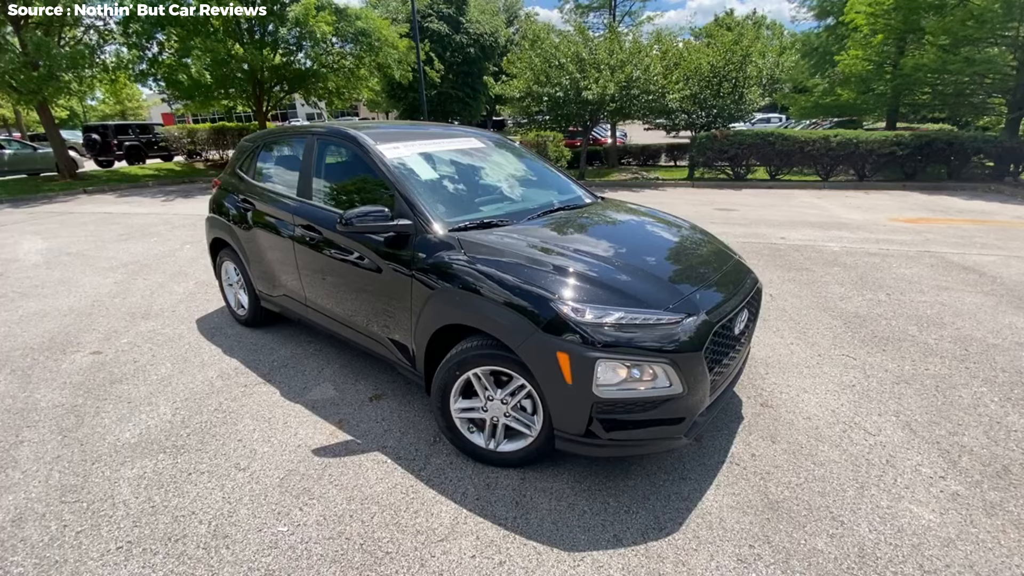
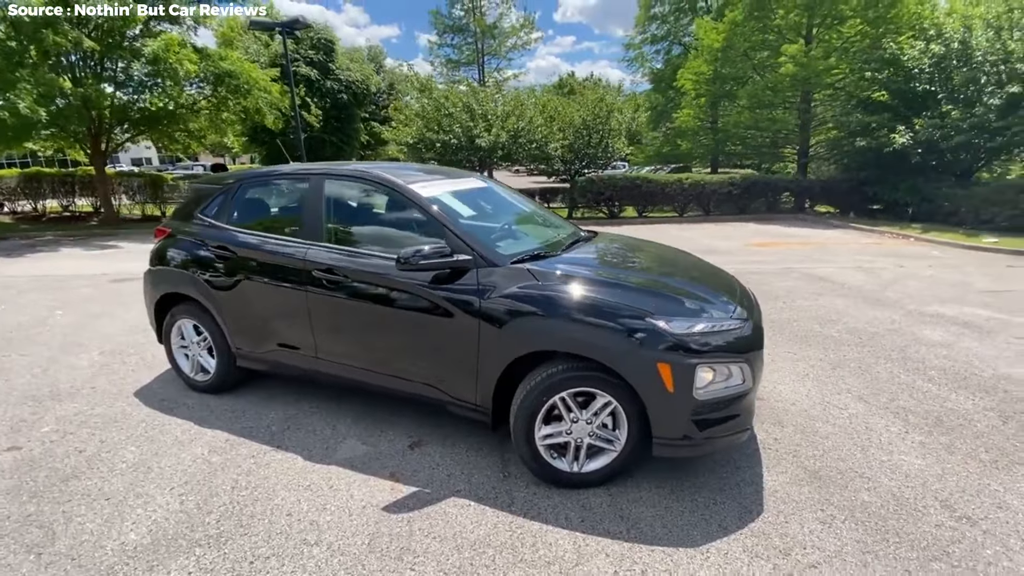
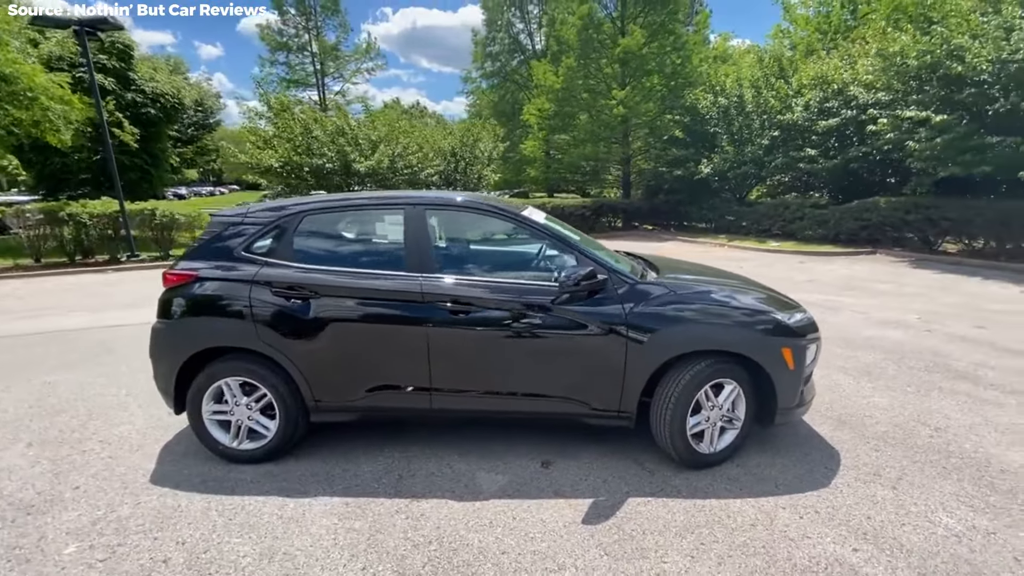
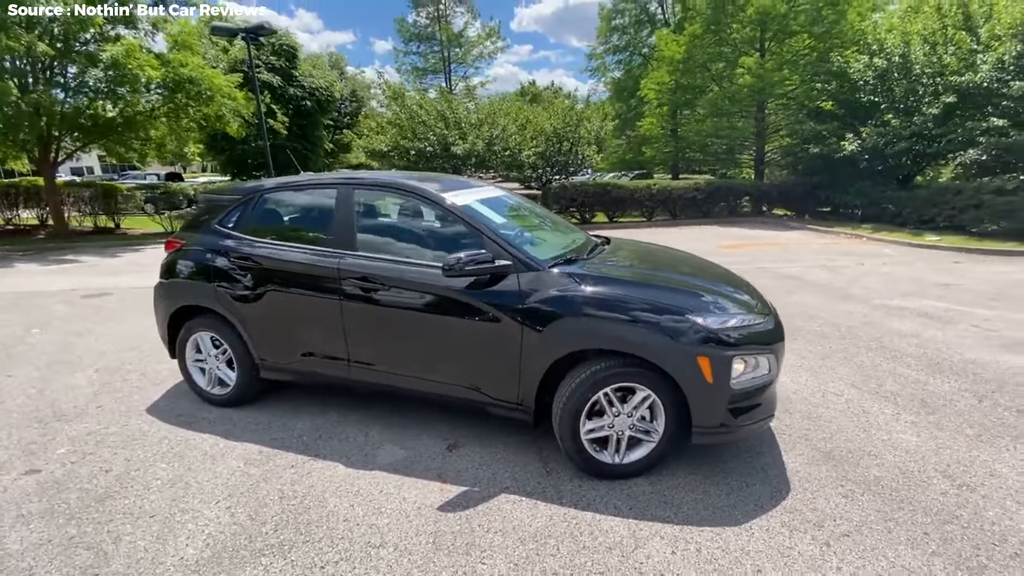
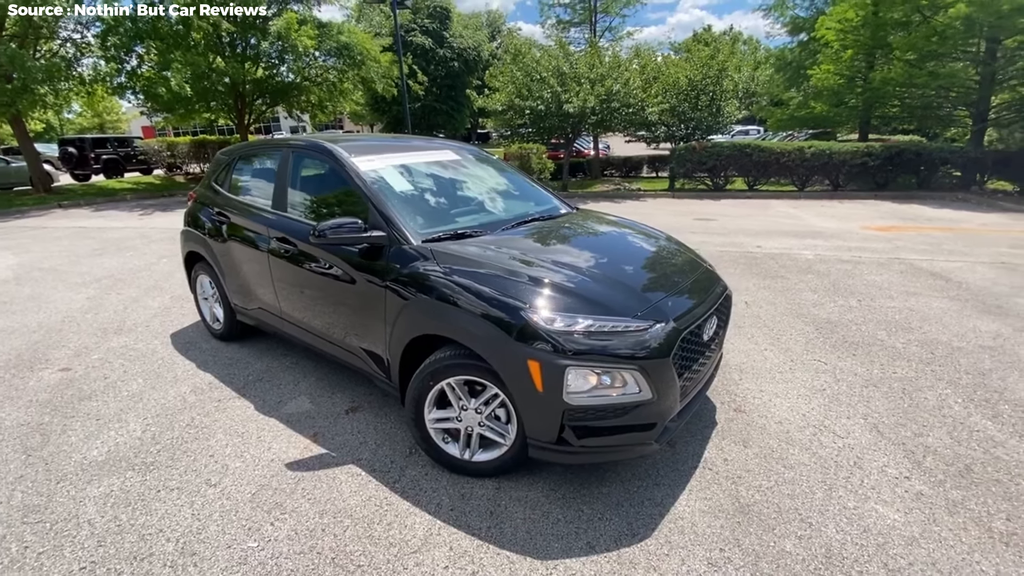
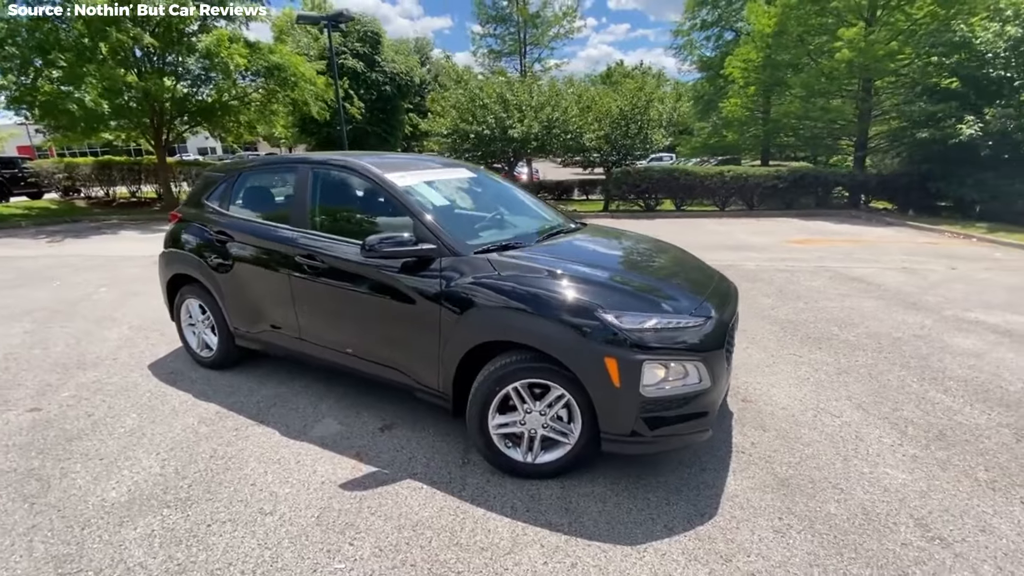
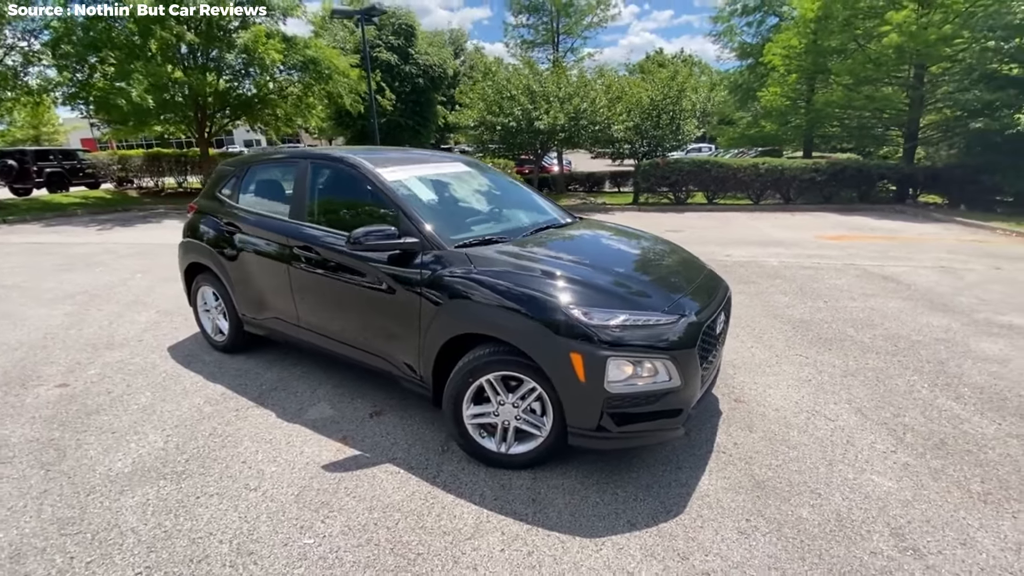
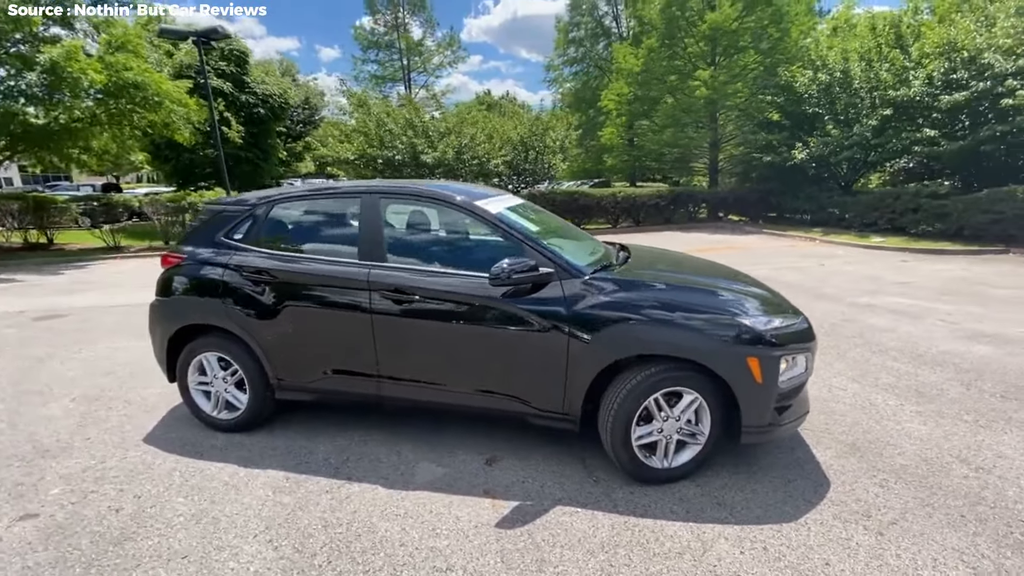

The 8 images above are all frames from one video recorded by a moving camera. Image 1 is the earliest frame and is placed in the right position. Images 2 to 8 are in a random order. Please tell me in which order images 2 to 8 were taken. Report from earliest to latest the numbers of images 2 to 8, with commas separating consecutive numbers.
5, 7, 6, 2, 4, 8, 3
